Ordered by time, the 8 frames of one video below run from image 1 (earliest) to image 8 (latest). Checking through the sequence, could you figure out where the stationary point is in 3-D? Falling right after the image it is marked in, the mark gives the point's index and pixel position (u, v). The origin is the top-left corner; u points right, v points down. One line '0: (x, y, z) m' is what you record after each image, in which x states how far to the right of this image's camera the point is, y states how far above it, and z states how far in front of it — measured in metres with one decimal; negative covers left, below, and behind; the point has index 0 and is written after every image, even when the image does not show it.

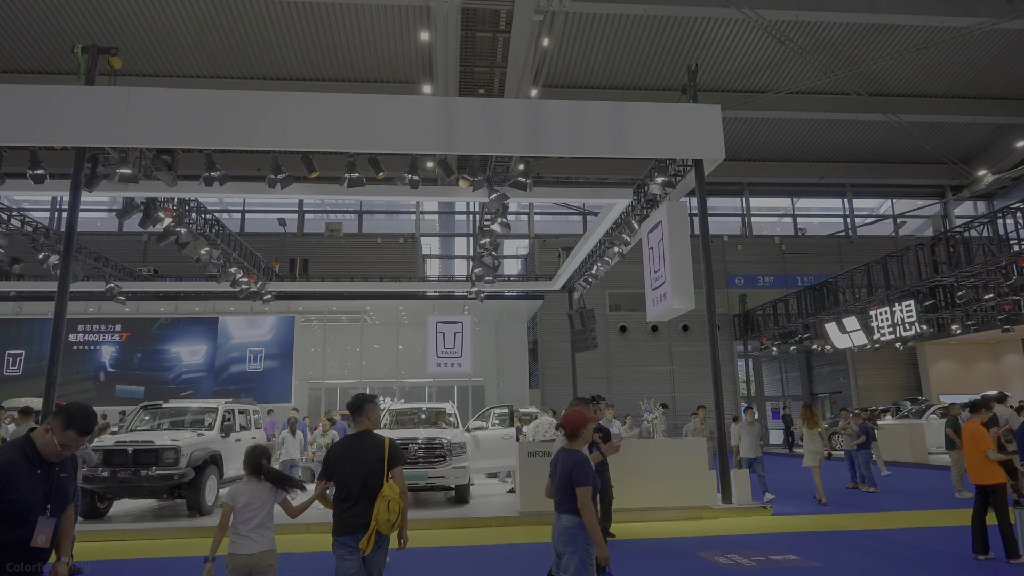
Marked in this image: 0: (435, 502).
0: (-1.1, -2.9, +9.4) m
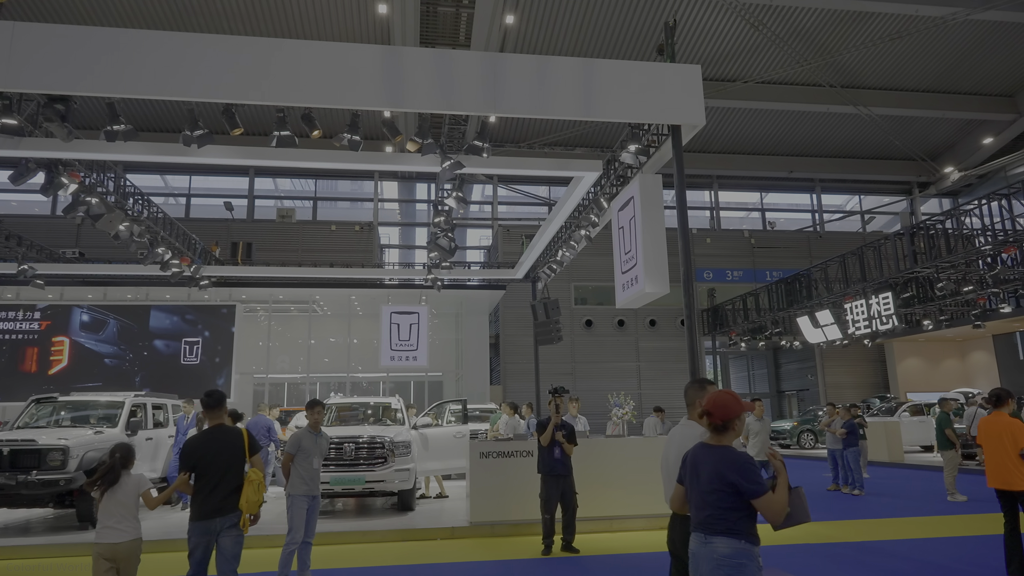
0: (-1.6, -2.7, +8.3) m
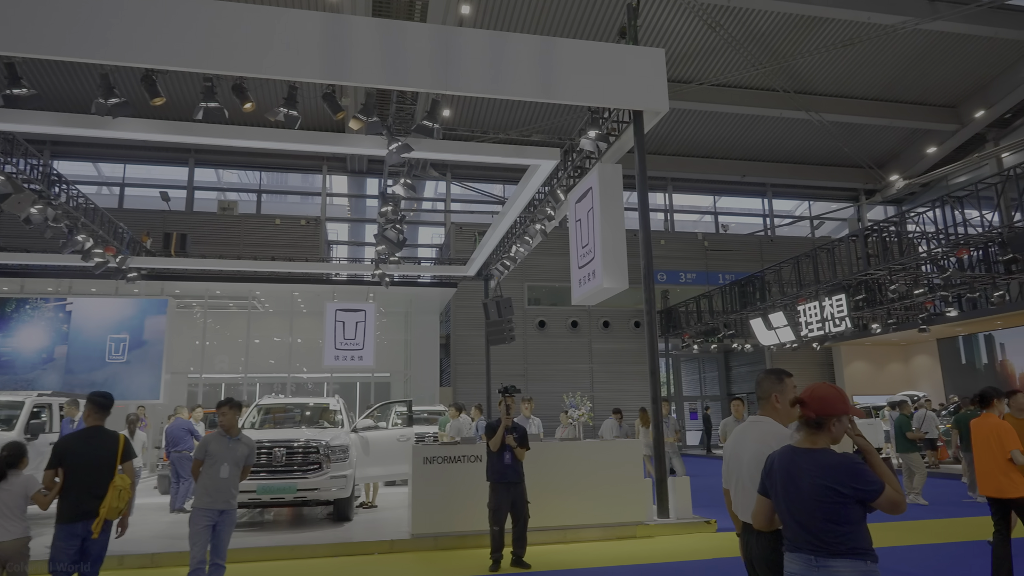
0: (-2.2, -2.6, +7.7) m
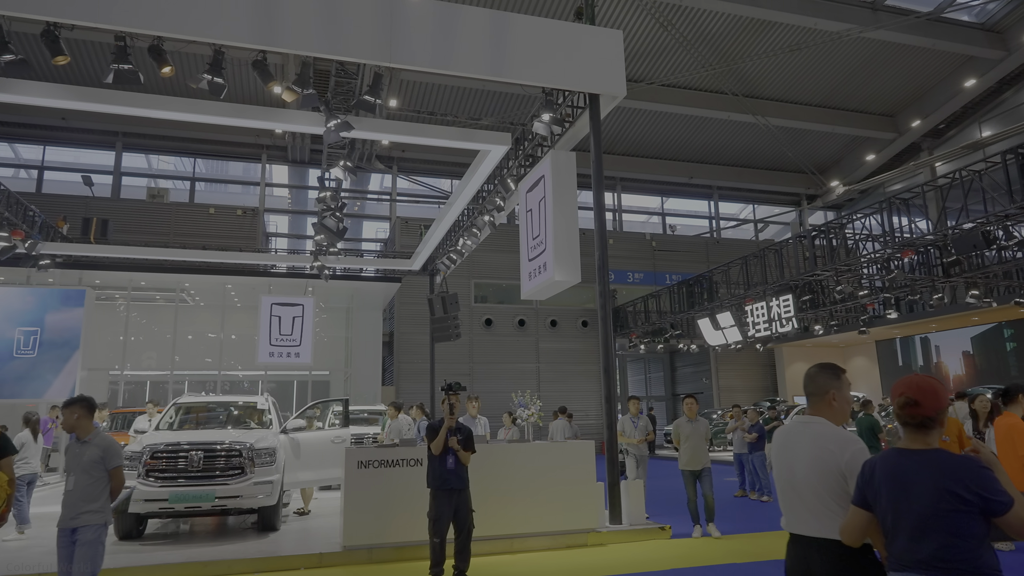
0: (-2.8, -2.4, +7.0) m
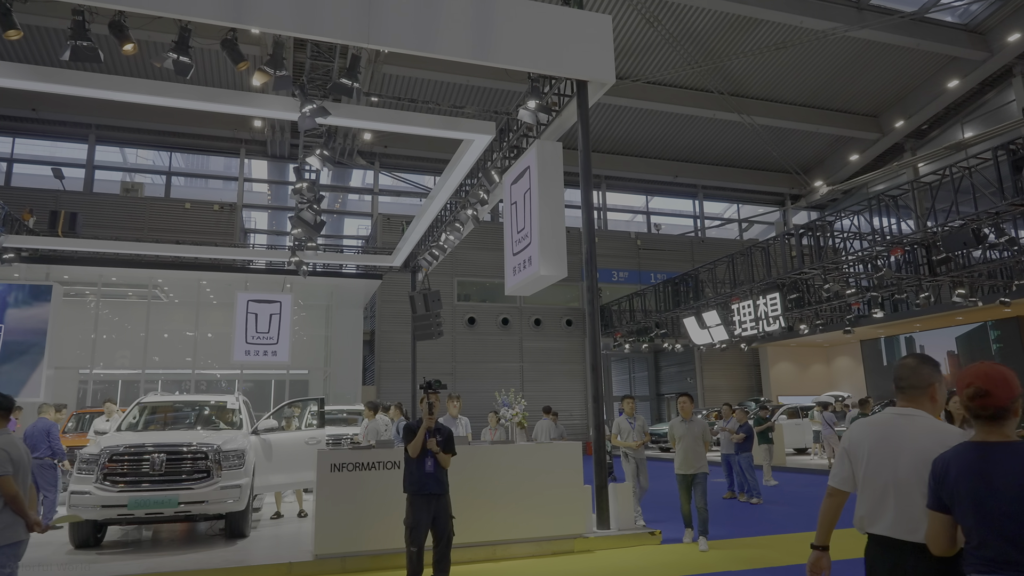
0: (-3.0, -2.4, +6.7) m
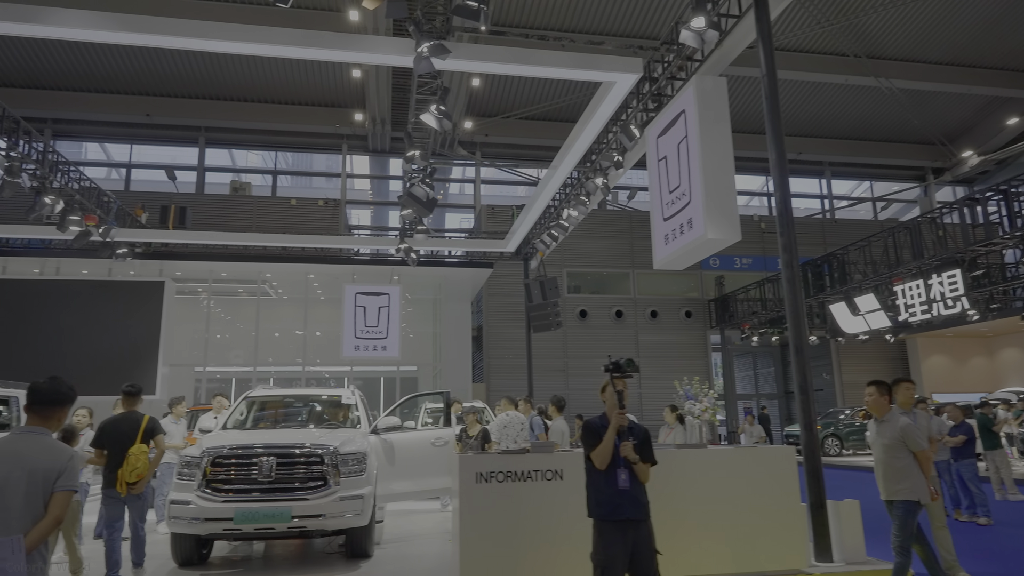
0: (-1.6, -2.2, +5.8) m
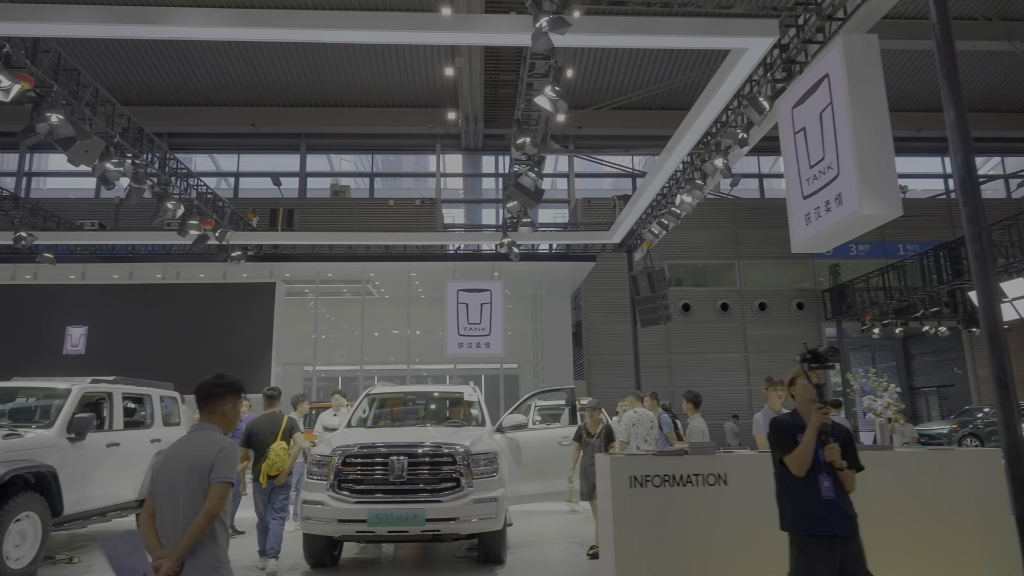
0: (-0.5, -2.1, +5.5) m
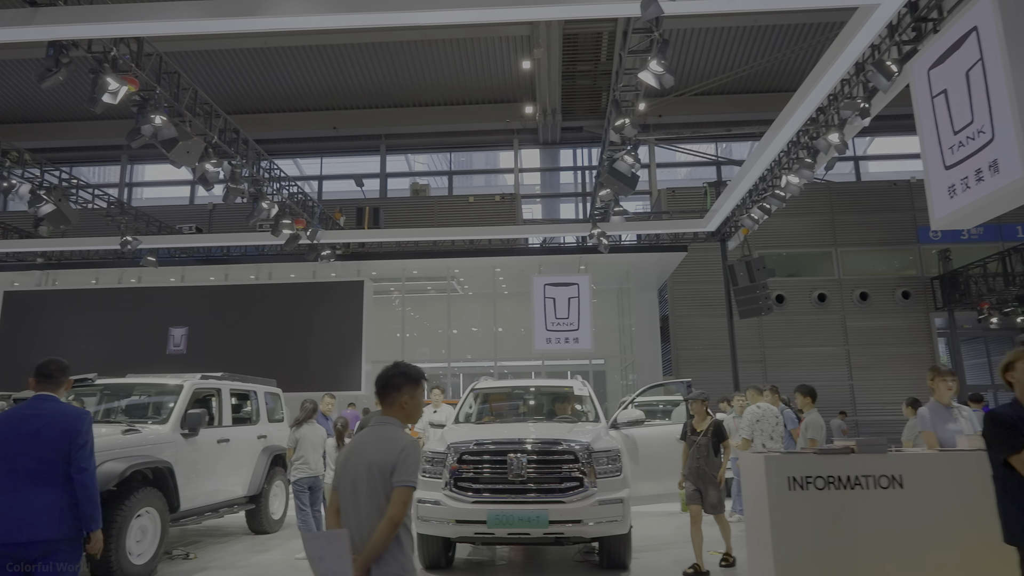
0: (+0.3, -2.0, +5.3) m
